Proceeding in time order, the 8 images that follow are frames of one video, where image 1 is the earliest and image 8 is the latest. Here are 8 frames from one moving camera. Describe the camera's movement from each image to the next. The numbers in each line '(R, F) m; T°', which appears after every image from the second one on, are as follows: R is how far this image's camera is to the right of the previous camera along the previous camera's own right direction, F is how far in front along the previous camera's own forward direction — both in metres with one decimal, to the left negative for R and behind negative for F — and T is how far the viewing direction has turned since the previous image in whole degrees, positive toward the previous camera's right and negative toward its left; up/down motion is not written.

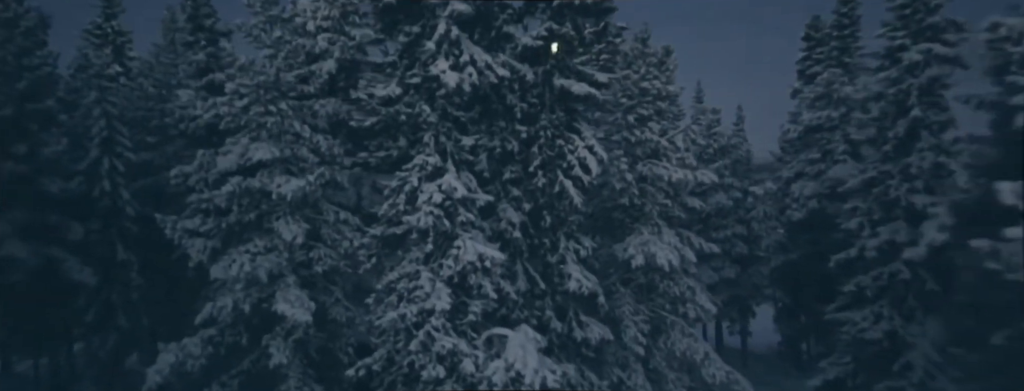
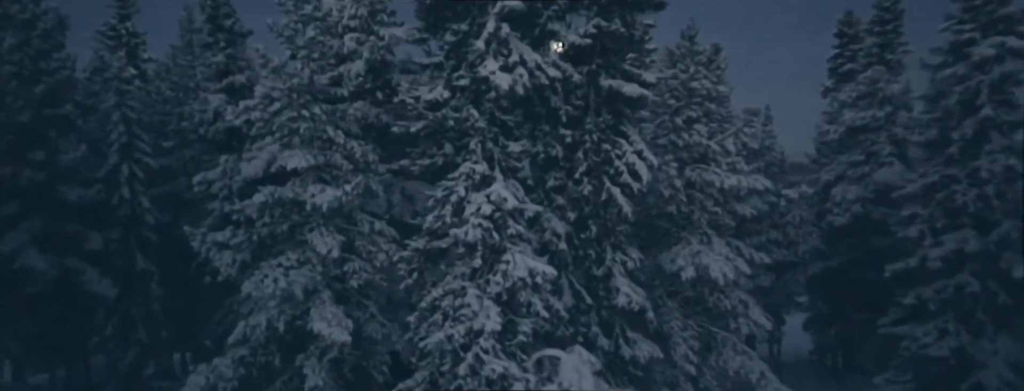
(-1.1, +1.1) m; 0°
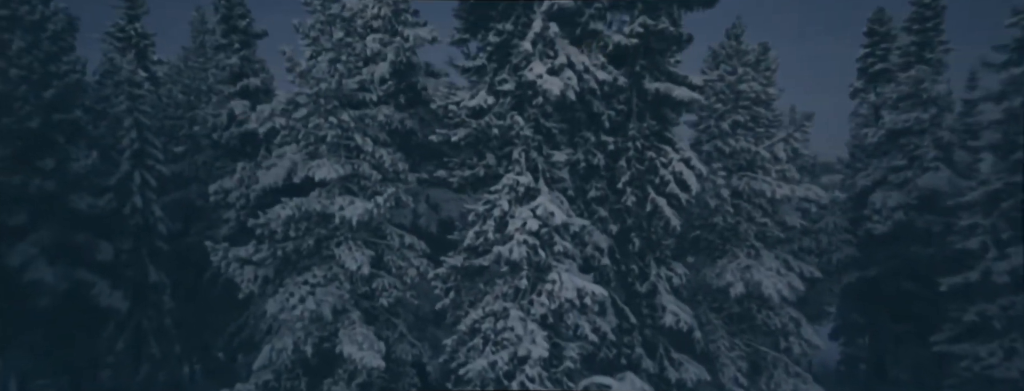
(-0.9, +1.2) m; 0°
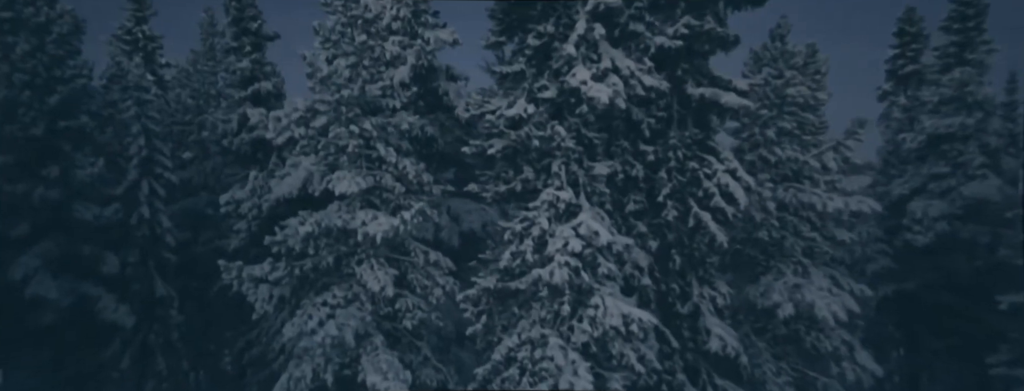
(-0.7, +1.2) m; 0°
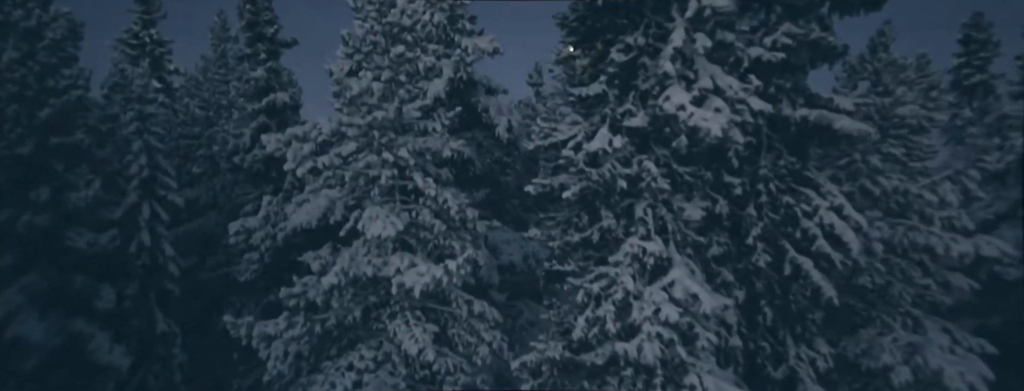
(-1.0, +2.6) m; -1°
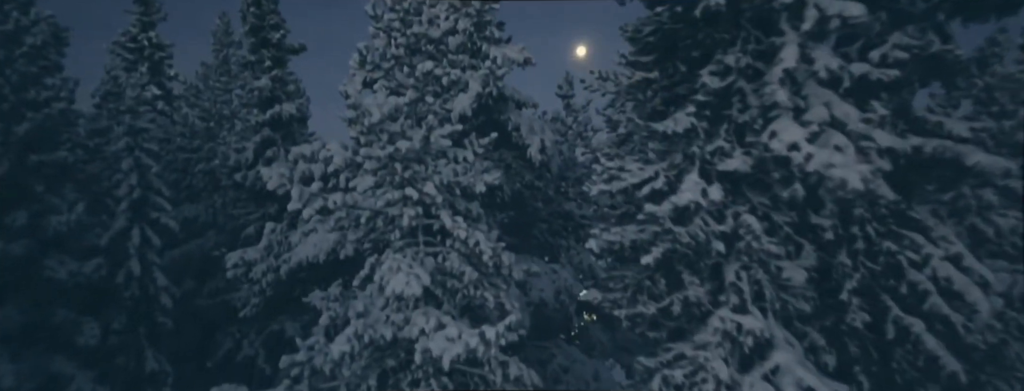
(-0.6, +2.2) m; -1°
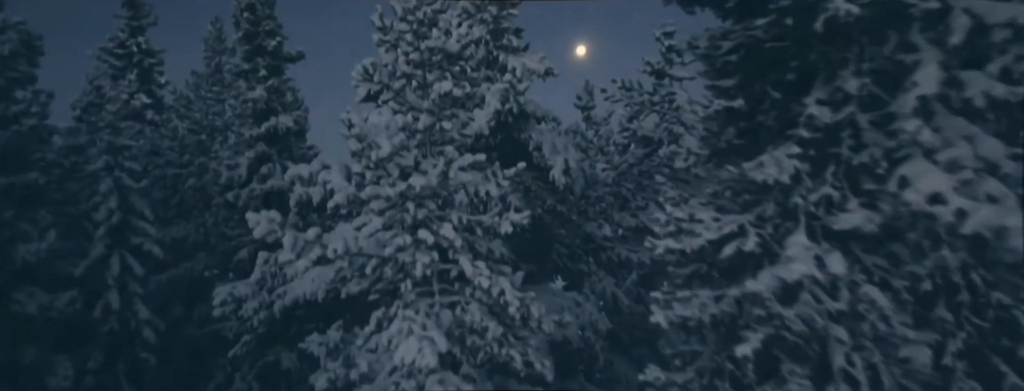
(-0.4, +1.8) m; 0°
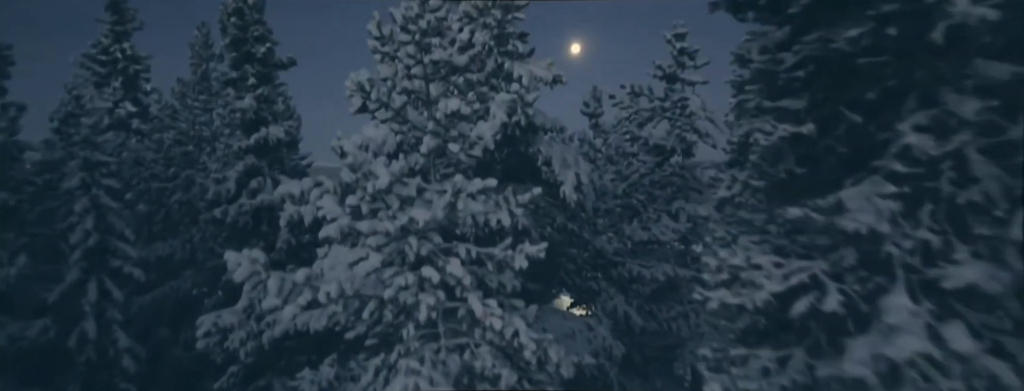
(-0.2, +1.1) m; 0°
